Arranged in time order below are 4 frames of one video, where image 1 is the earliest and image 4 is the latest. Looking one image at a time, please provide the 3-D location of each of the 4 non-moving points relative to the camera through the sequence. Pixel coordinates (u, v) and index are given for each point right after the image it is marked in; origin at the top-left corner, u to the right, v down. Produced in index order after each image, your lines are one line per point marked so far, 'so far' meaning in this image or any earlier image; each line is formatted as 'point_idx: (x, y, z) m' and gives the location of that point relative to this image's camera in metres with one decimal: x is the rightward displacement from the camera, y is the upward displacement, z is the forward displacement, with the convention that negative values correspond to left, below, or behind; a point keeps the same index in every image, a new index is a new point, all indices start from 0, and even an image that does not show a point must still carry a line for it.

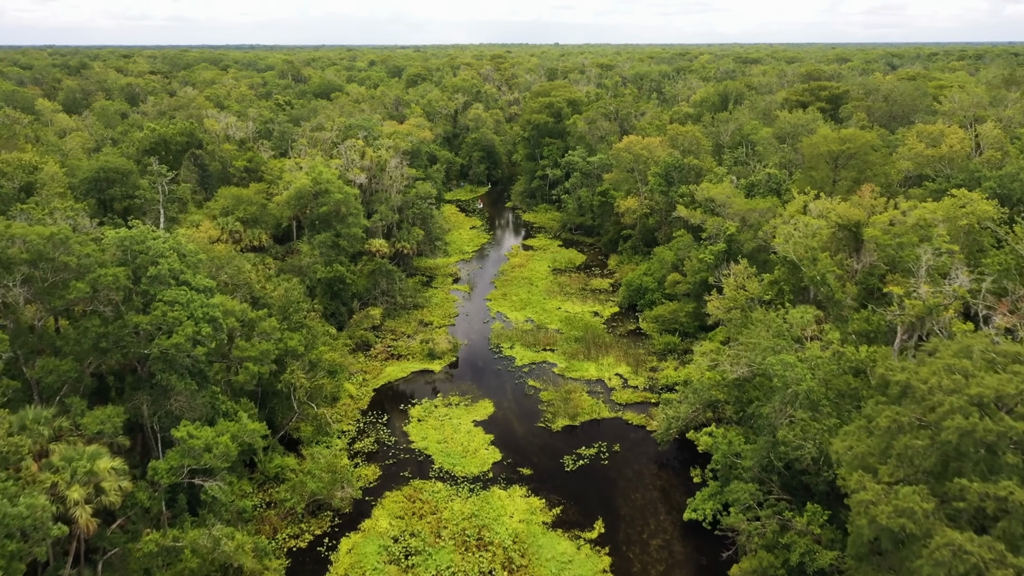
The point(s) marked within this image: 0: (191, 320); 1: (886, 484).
0: (-5.6, -0.6, +14.6) m
1: (+4.4, -2.3, +9.8) m
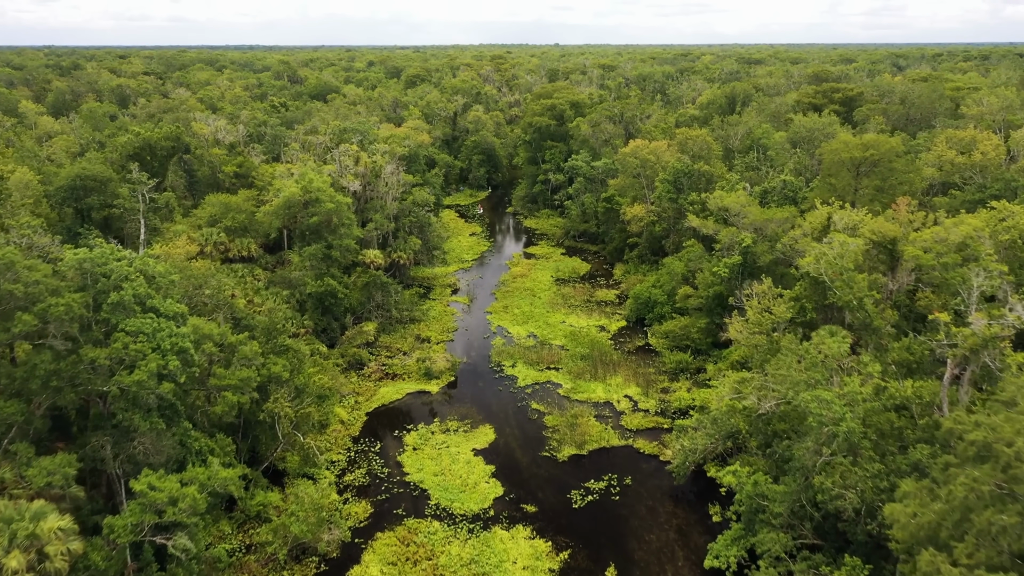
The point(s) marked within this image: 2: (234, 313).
0: (-5.5, -1.0, +13.1) m
1: (+4.4, -2.7, +8.2) m
2: (-6.2, -0.6, +18.7) m
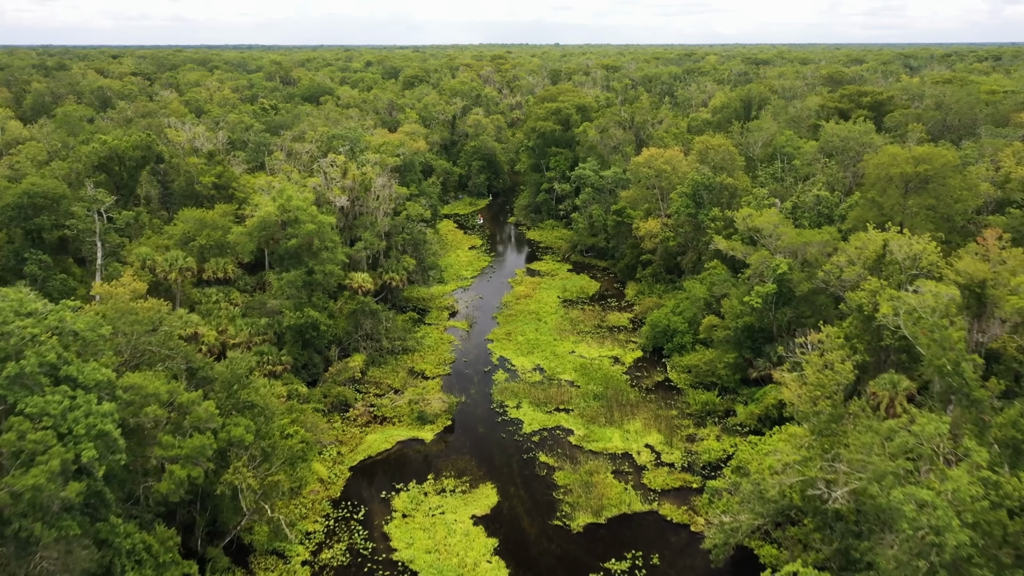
0: (-5.4, -1.9, +10.2) m
1: (+4.5, -3.6, +5.3) m
2: (-6.1, -1.4, +15.8) m
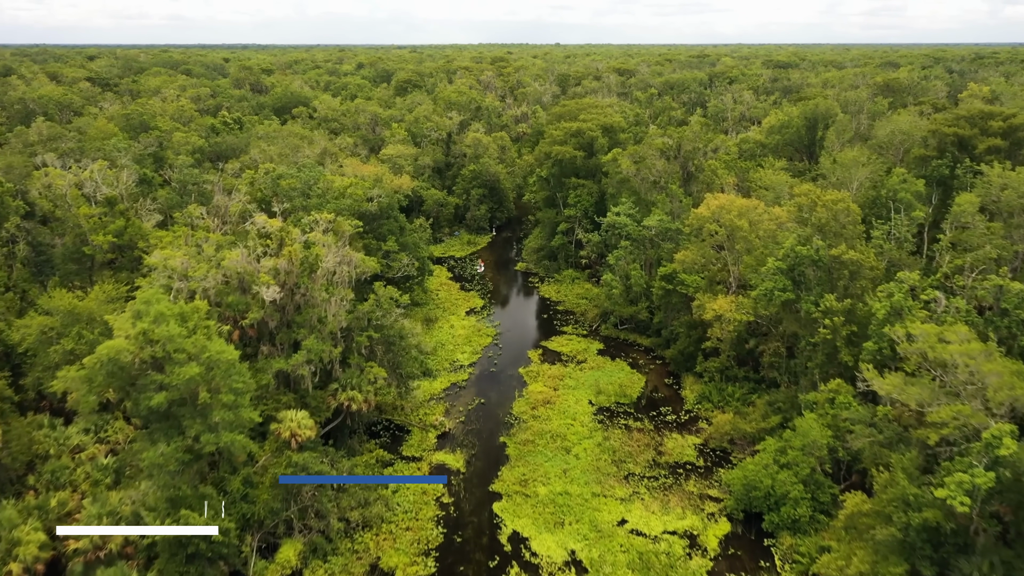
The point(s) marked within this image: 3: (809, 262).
0: (-5.0, -4.7, +1.0) m
1: (+5.0, -6.4, -3.9) m
2: (-5.7, -4.3, +6.6) m
3: (+6.9, +0.6, +19.6) m
